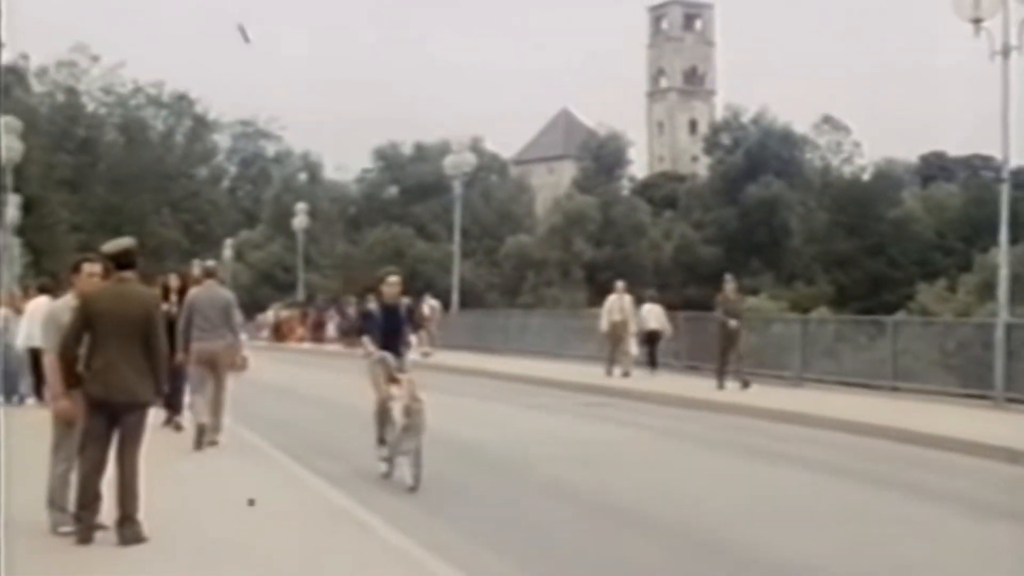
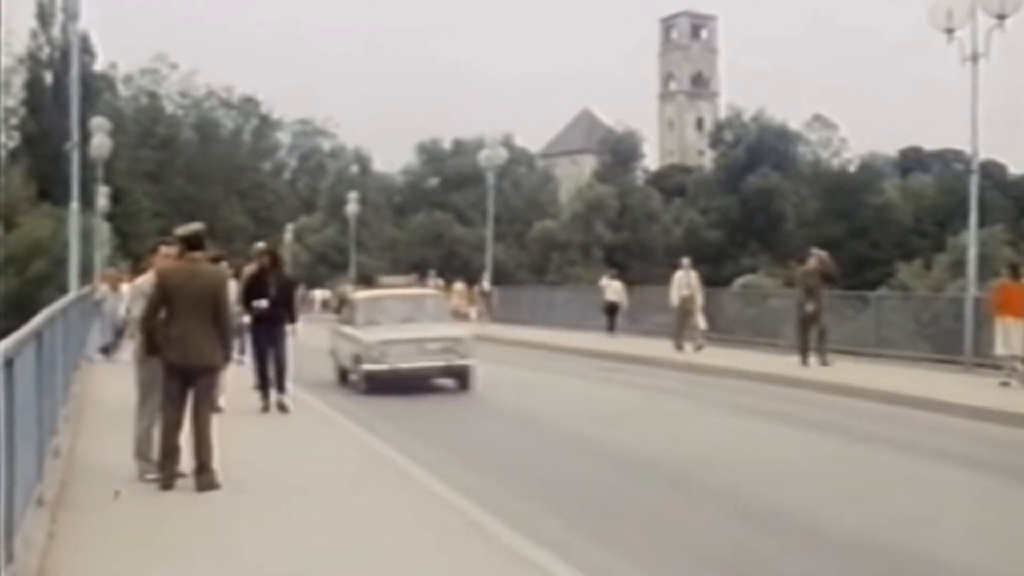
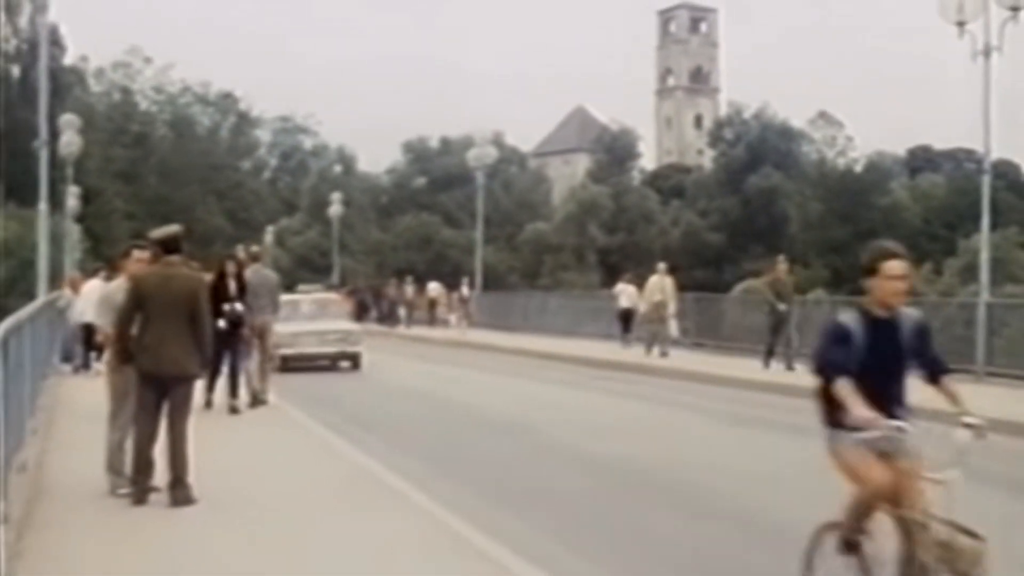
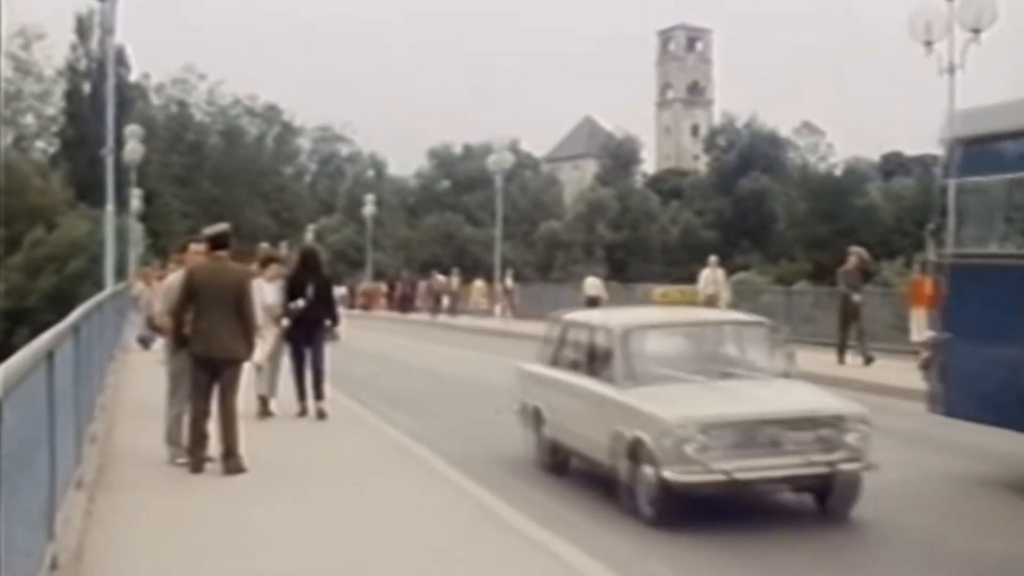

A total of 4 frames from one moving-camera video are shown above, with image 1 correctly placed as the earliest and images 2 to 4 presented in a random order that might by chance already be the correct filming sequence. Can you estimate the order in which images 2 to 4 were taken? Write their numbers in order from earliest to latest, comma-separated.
3, 2, 4
